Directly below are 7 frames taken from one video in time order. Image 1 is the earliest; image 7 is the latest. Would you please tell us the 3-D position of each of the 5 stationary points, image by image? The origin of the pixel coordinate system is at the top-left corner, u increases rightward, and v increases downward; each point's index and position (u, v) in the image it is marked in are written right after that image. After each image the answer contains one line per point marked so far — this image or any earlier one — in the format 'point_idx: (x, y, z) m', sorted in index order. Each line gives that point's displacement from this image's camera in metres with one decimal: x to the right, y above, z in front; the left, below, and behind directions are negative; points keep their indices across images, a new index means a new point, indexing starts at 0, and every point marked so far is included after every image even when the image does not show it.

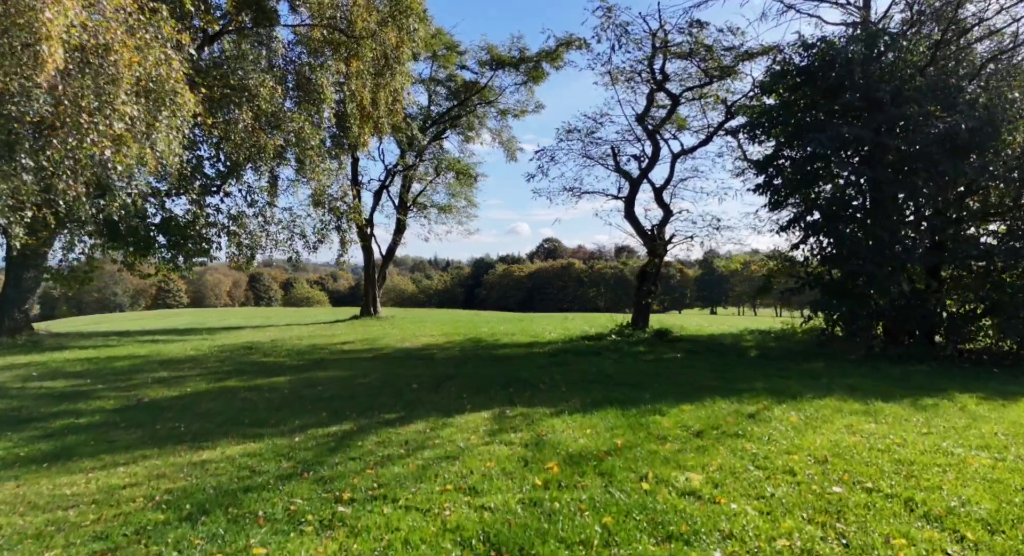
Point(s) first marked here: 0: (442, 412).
0: (-1.1, -2.1, +9.2) m
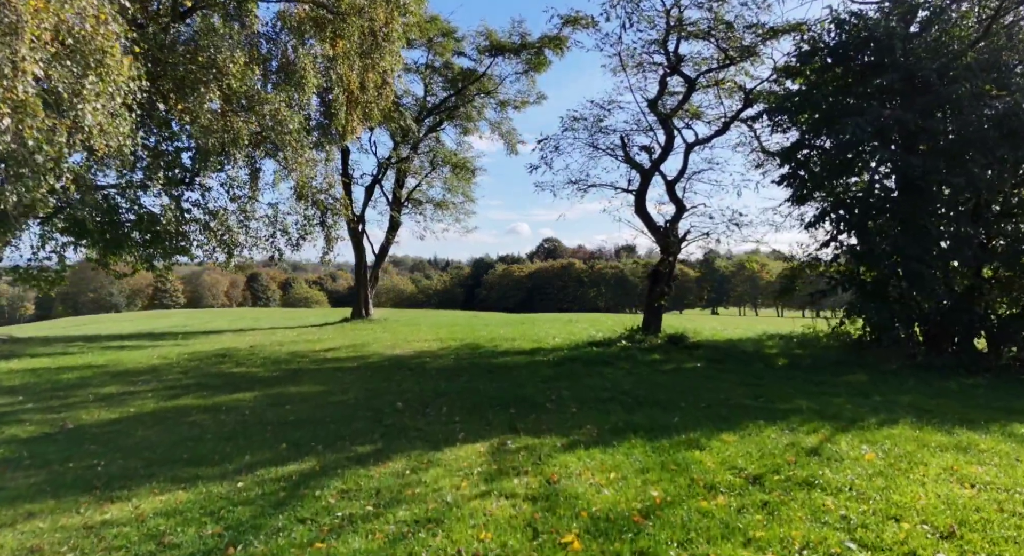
0: (-1.0, -2.1, +7.5) m
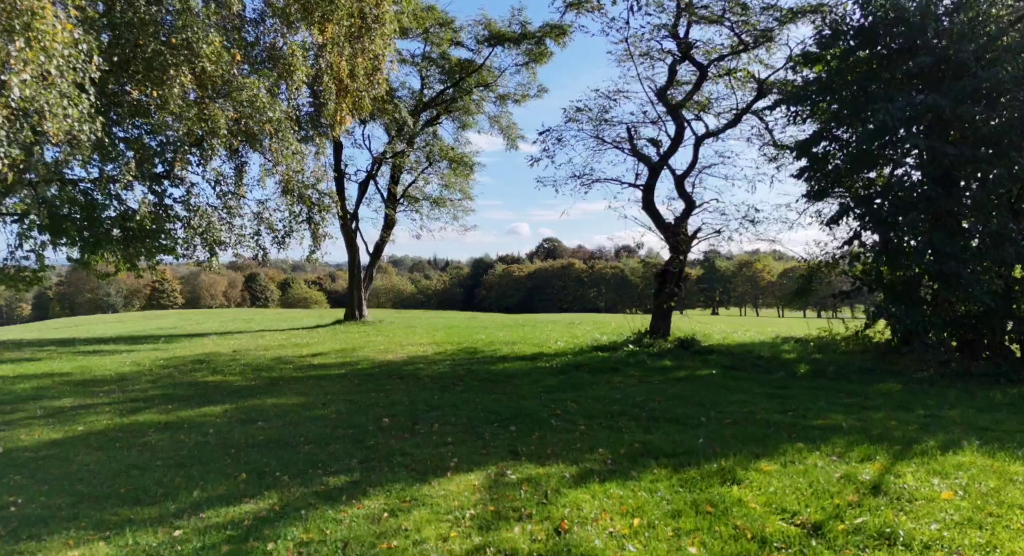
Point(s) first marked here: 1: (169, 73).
0: (-1.0, -2.1, +6.4) m
1: (-7.5, +4.5, +13.1) m
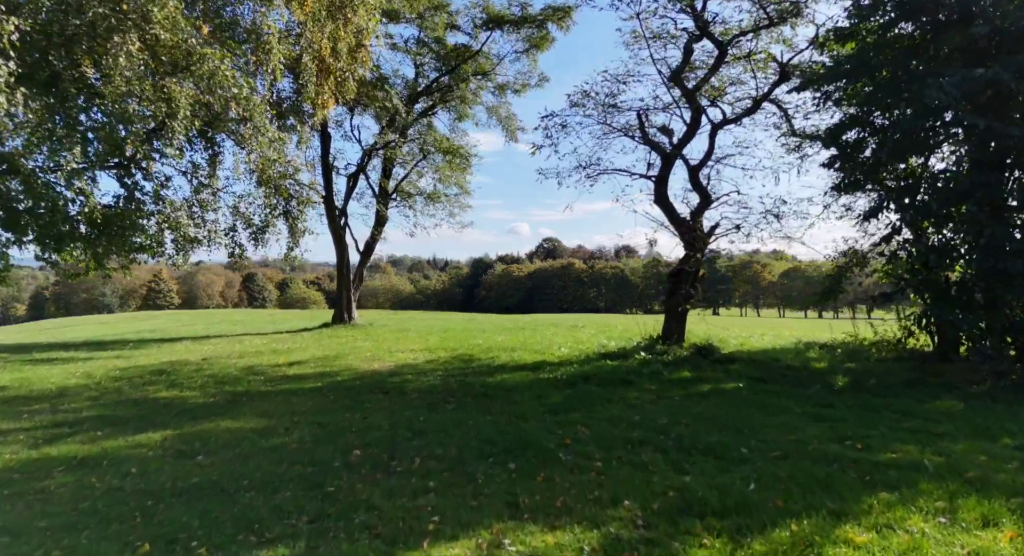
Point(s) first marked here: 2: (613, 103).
0: (-1.0, -2.1, +4.8) m
1: (-7.5, +4.5, +11.5) m
2: (+2.9, +5.1, +17.4) m
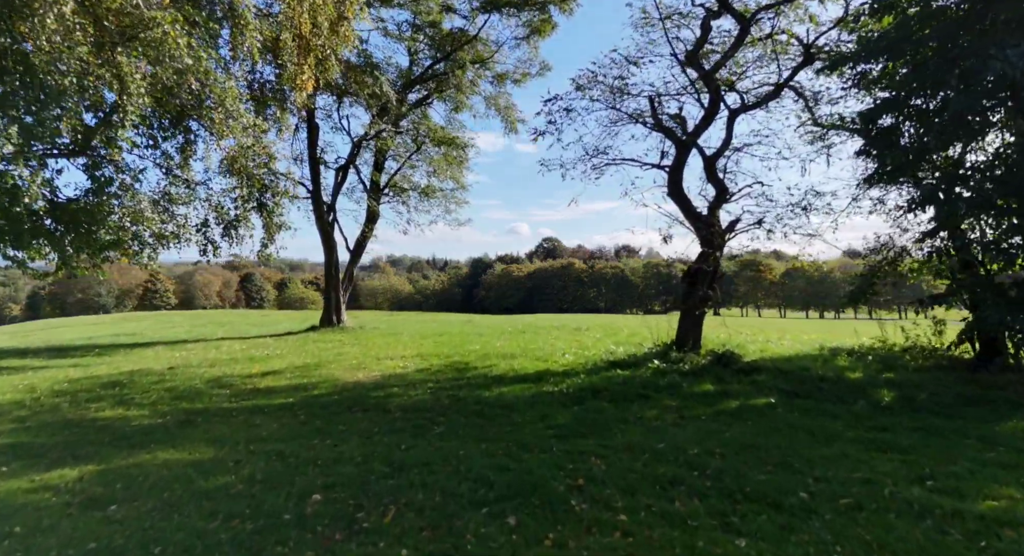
0: (-1.0, -2.1, +3.2) m
1: (-7.5, +4.5, +10.0) m
2: (+2.9, +5.1, +15.8) m
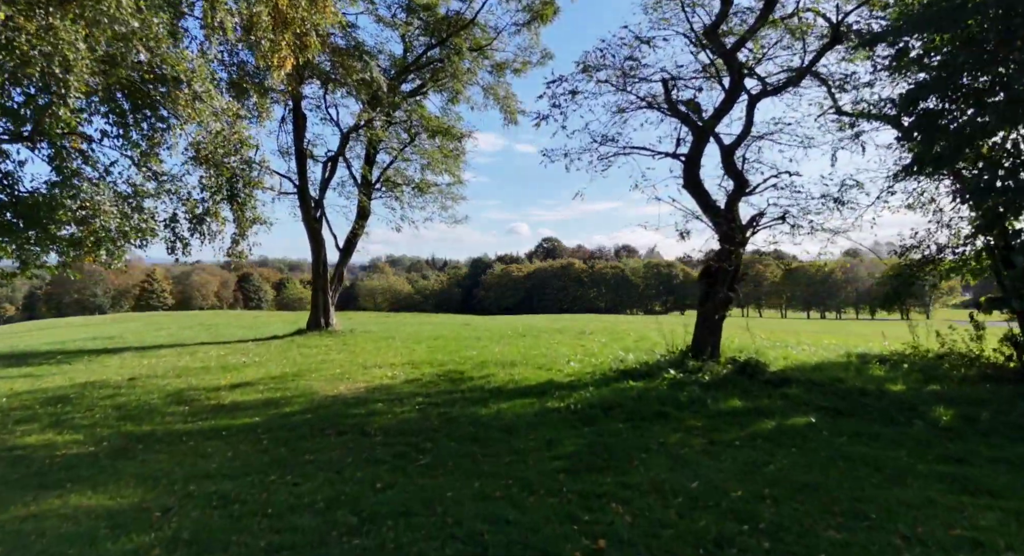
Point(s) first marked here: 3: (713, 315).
0: (-1.0, -2.1, +1.8) m
1: (-7.5, +4.5, +8.5) m
2: (+2.9, +5.0, +14.4) m
3: (+4.7, -0.9, +13.9) m
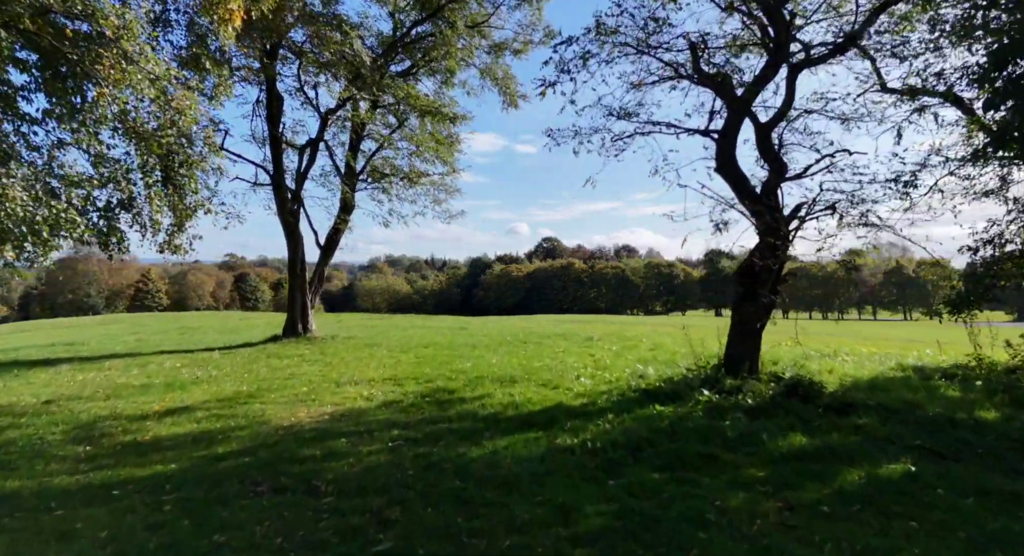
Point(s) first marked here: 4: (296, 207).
0: (-1.0, -2.1, -0.4) m
1: (-7.5, +4.5, +6.3) m
2: (+2.9, +5.0, +12.2) m
3: (+4.6, -0.9, +11.6) m
4: (-7.1, +2.3, +19.9) m
